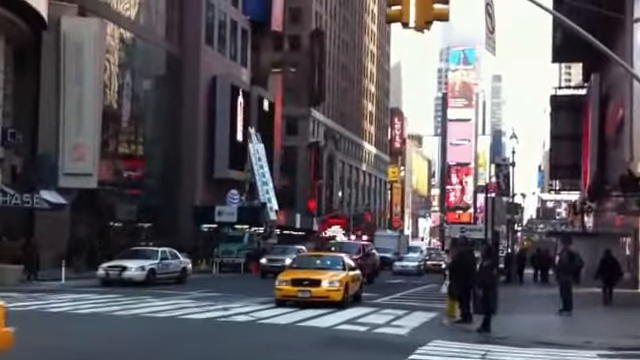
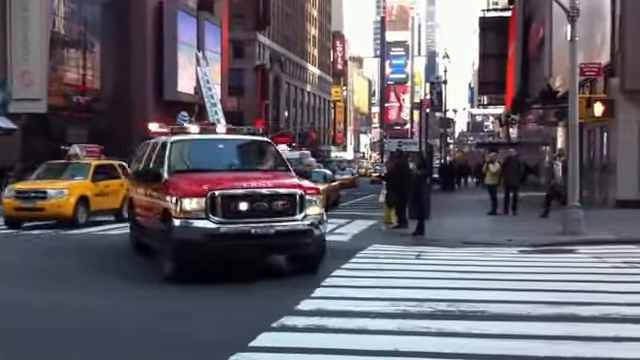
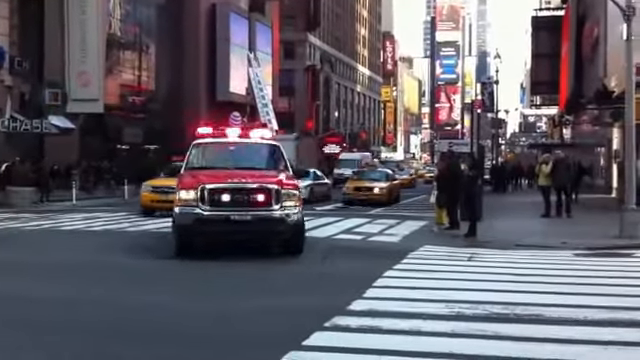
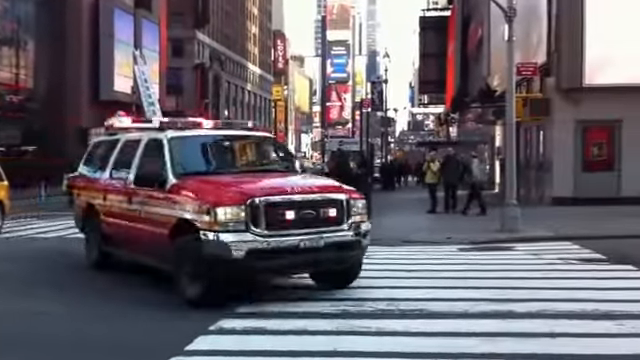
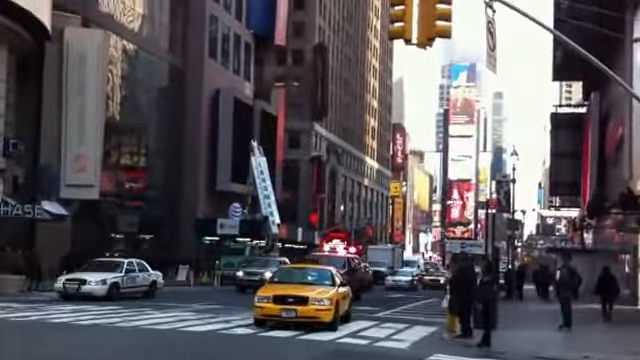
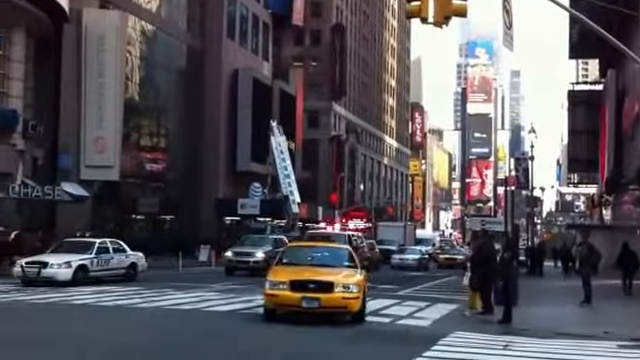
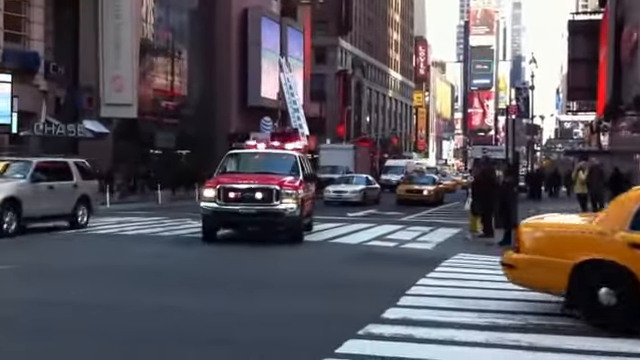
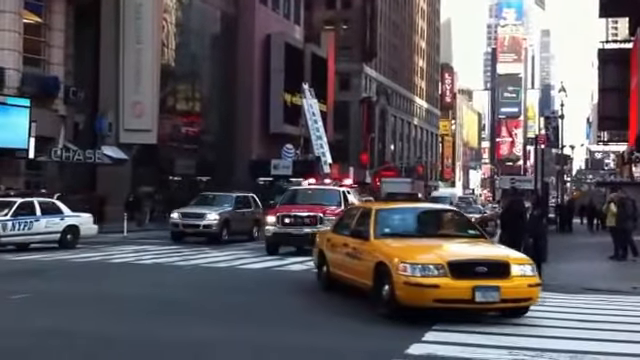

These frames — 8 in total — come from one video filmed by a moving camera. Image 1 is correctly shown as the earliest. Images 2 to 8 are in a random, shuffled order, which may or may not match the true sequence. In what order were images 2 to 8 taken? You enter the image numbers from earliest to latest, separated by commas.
5, 6, 8, 7, 3, 2, 4
